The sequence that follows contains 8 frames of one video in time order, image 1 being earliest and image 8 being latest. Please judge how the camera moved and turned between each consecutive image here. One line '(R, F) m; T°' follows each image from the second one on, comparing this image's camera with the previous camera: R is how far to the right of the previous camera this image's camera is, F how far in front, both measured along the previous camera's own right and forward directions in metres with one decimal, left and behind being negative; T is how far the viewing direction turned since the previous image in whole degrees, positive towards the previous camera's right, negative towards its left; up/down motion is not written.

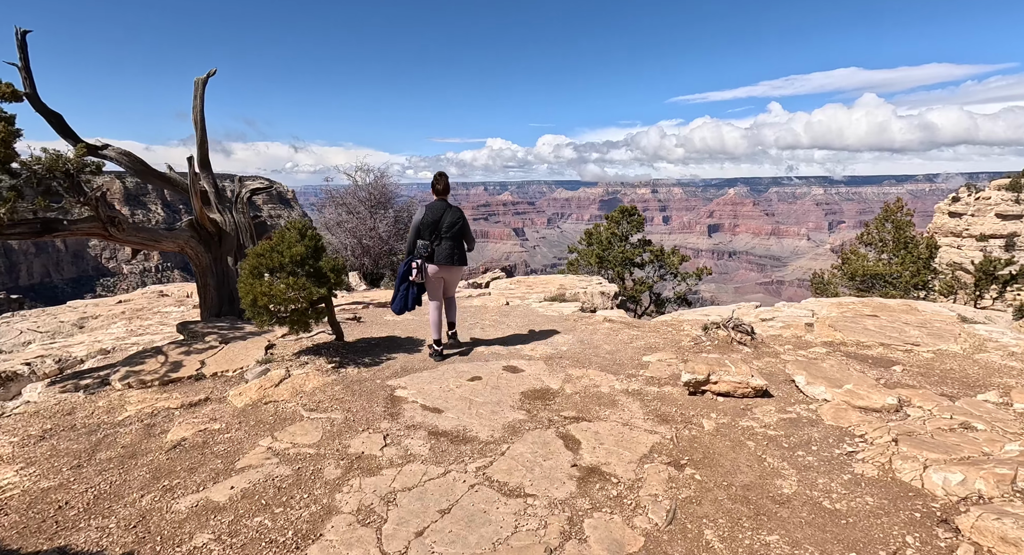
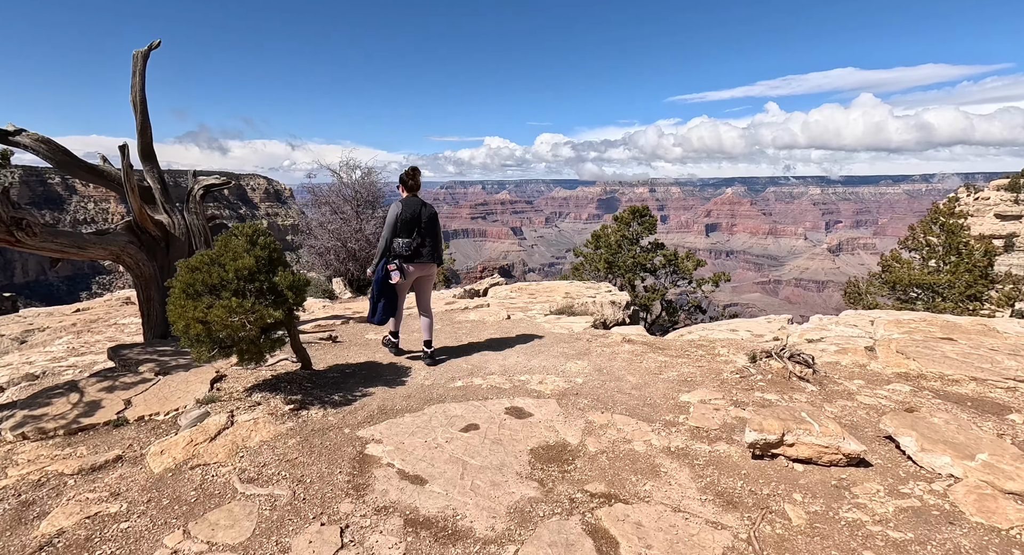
(-0.1, +1.4) m; 0°
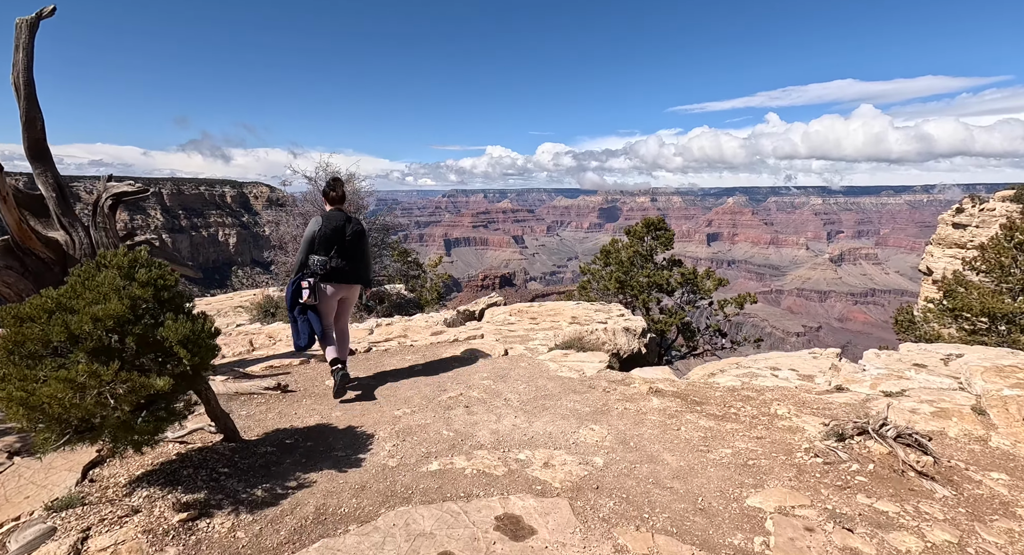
(+0.1, +1.7) m; 0°
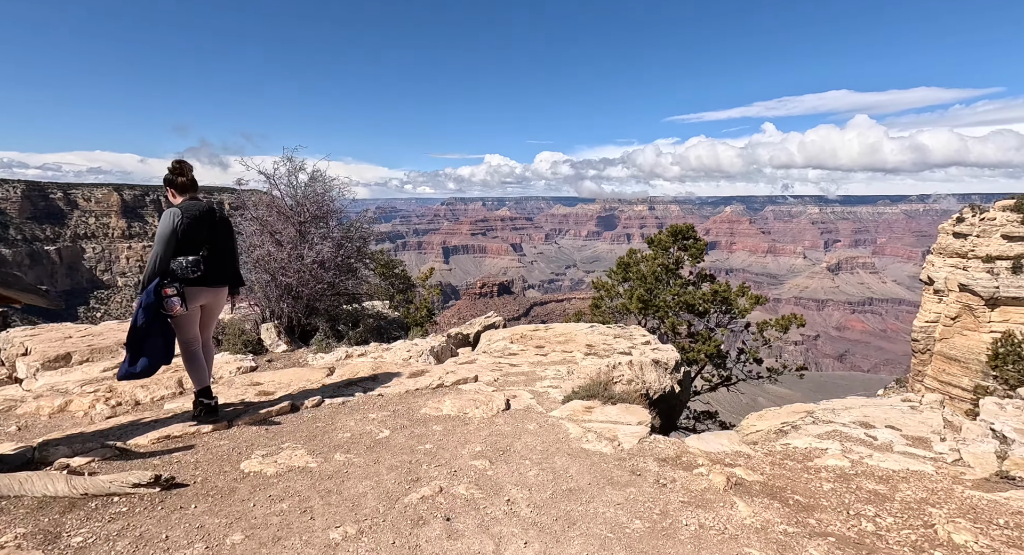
(-0.1, +2.3) m; 0°
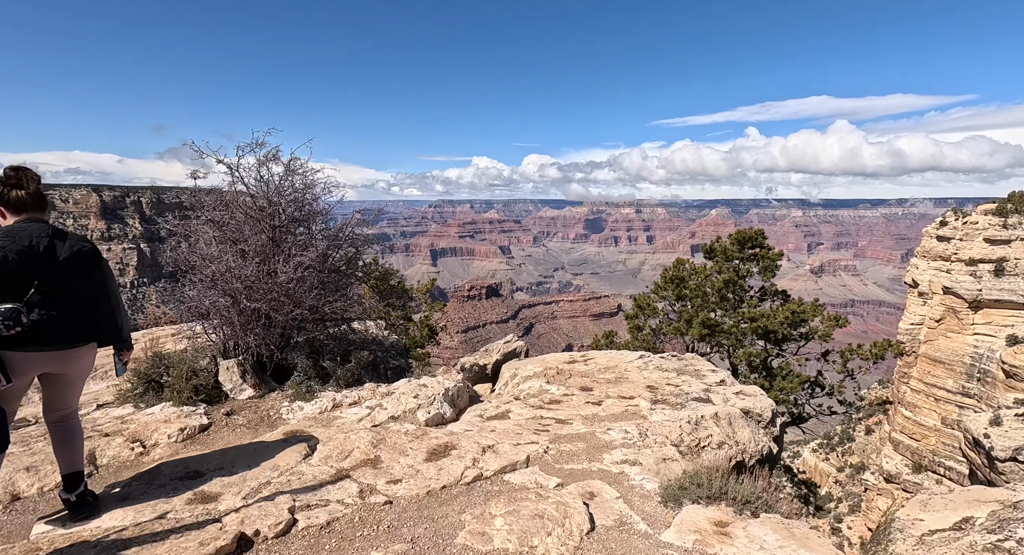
(-0.8, +2.5) m; +1°
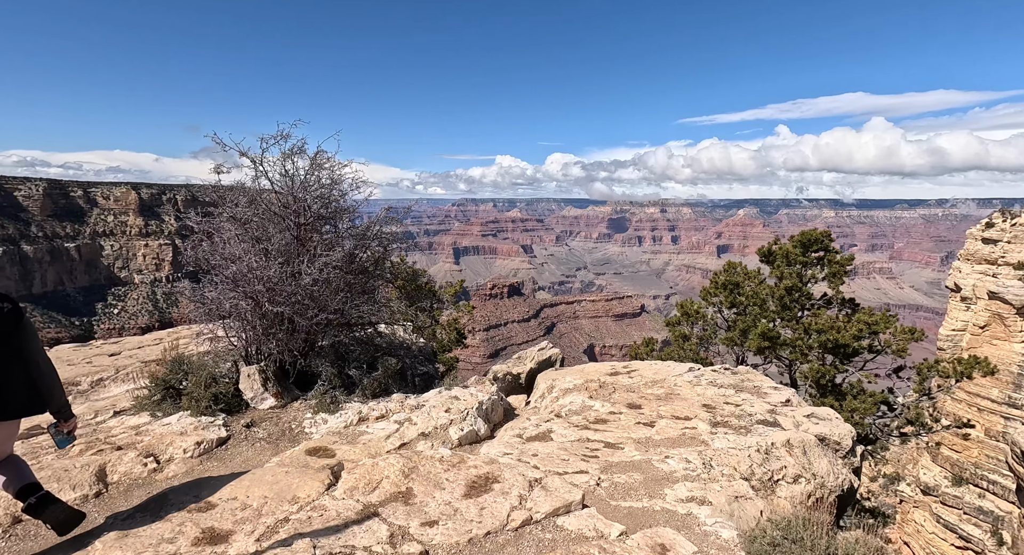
(-0.3, +0.7) m; -3°
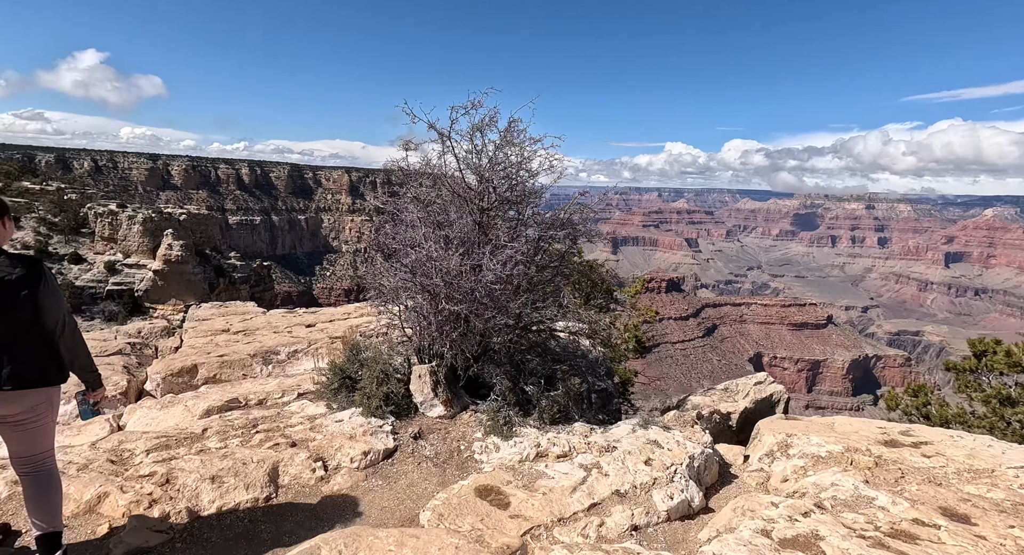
(-0.8, +1.7) m; -17°
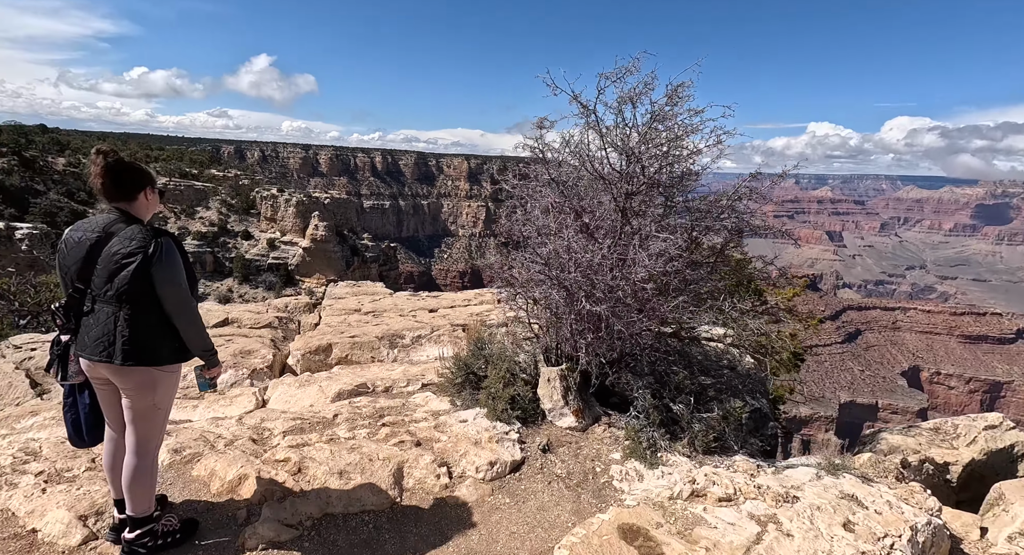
(-0.5, +1.0) m; -12°
